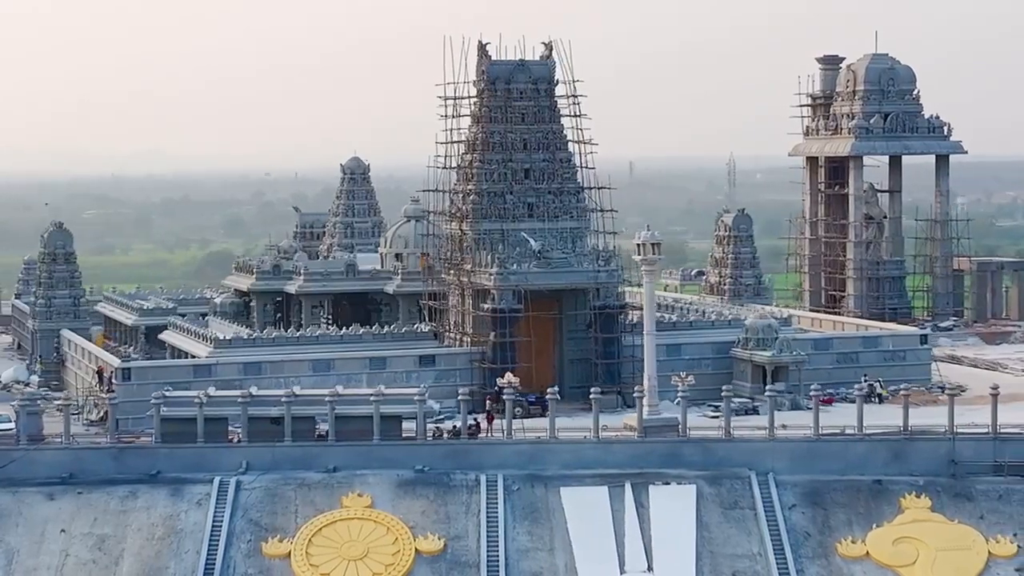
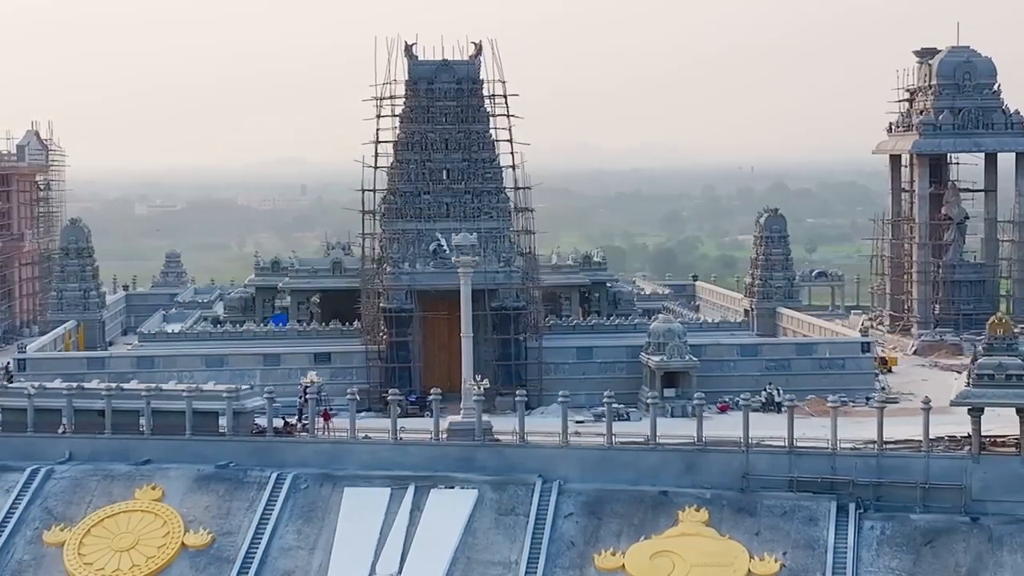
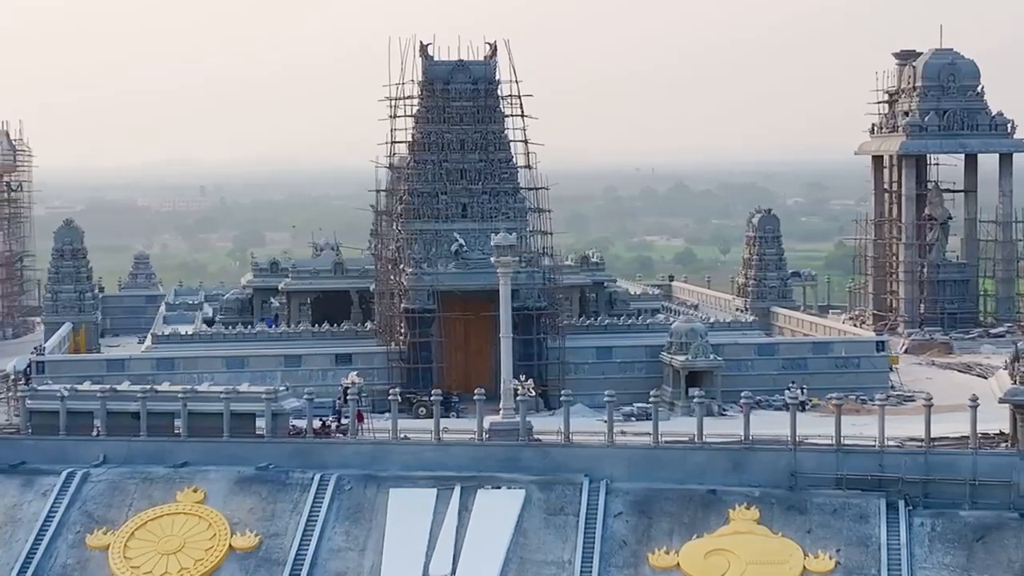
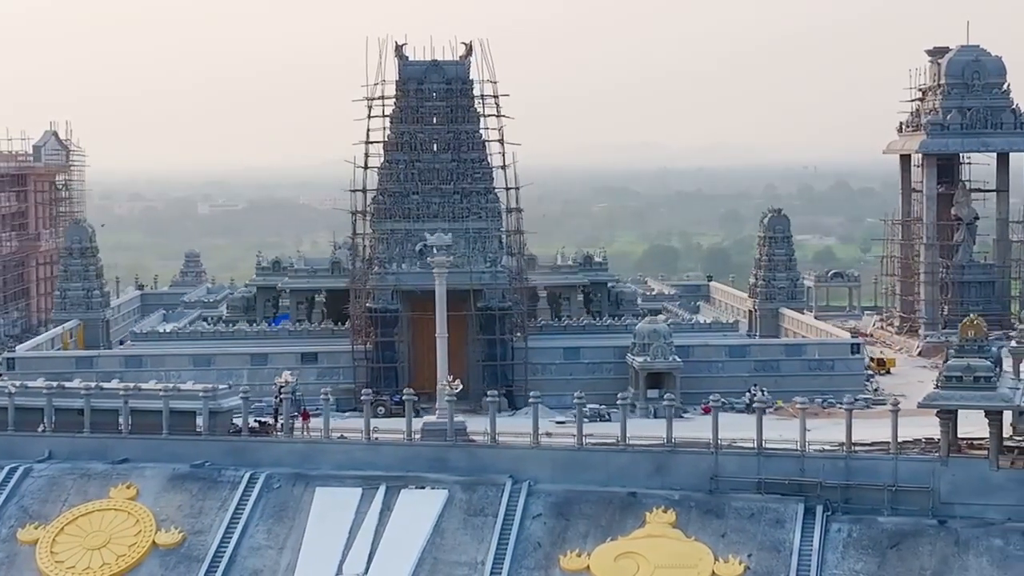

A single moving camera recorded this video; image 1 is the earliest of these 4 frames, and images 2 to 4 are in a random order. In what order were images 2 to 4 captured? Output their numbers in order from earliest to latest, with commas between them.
3, 2, 4
